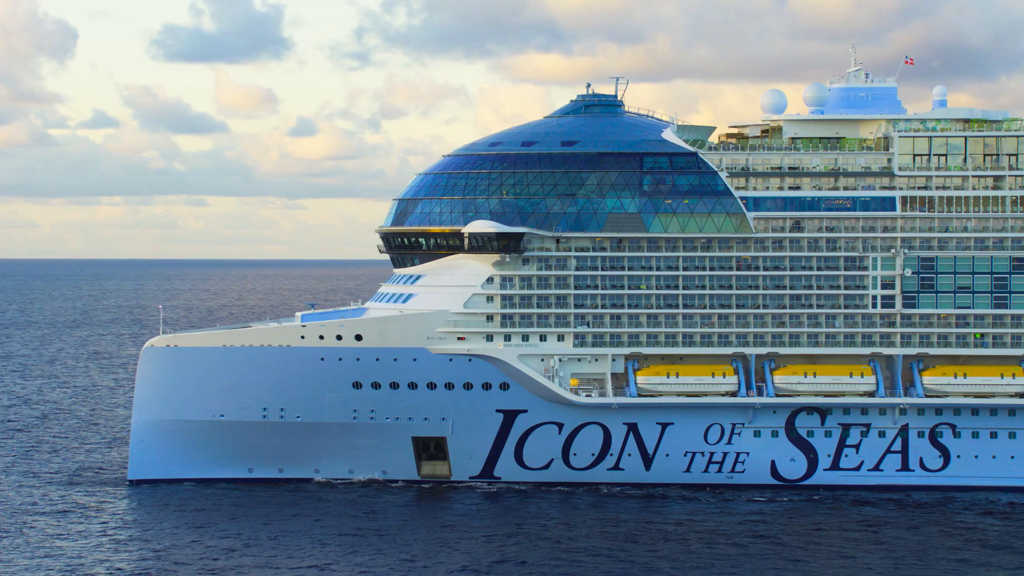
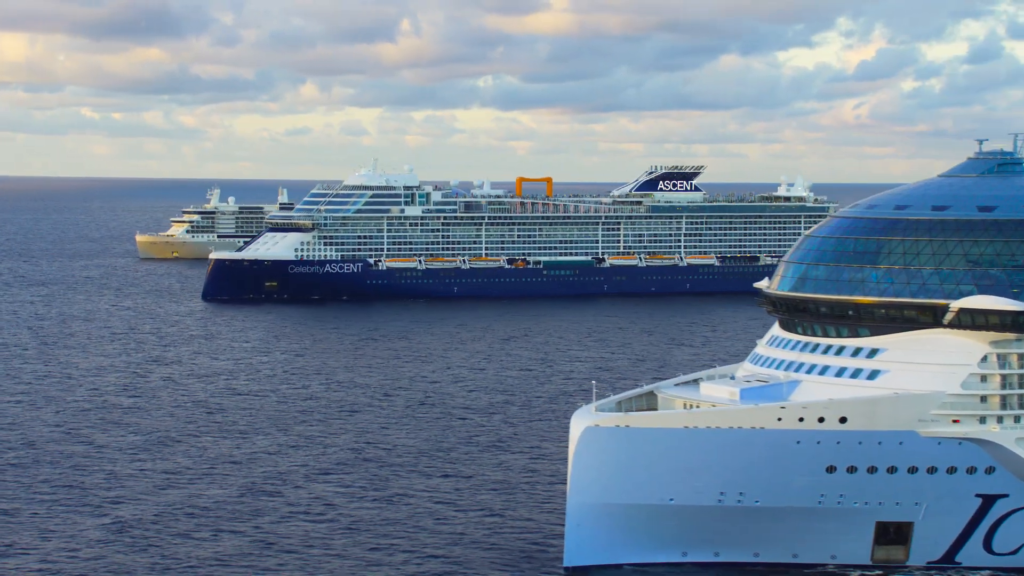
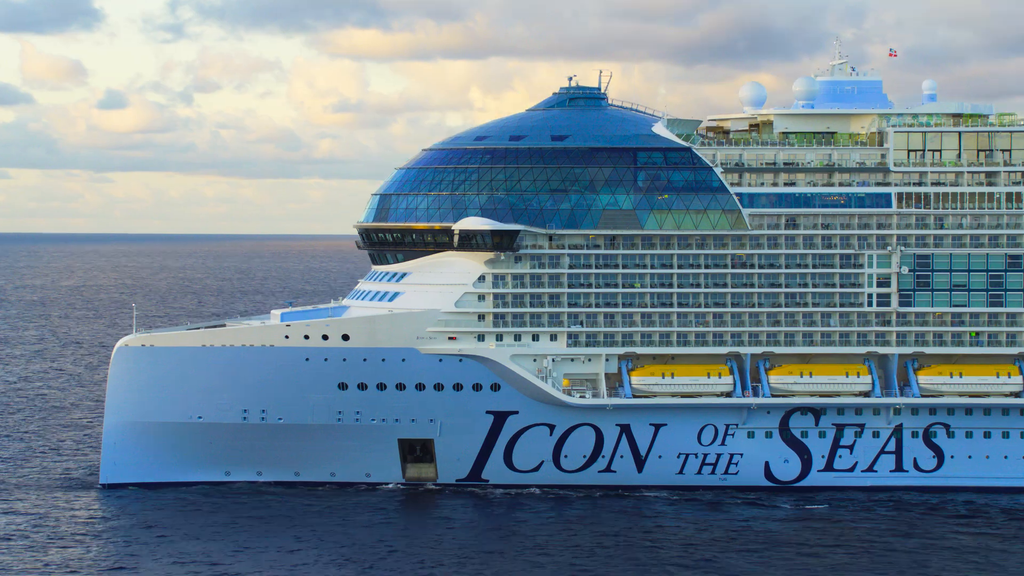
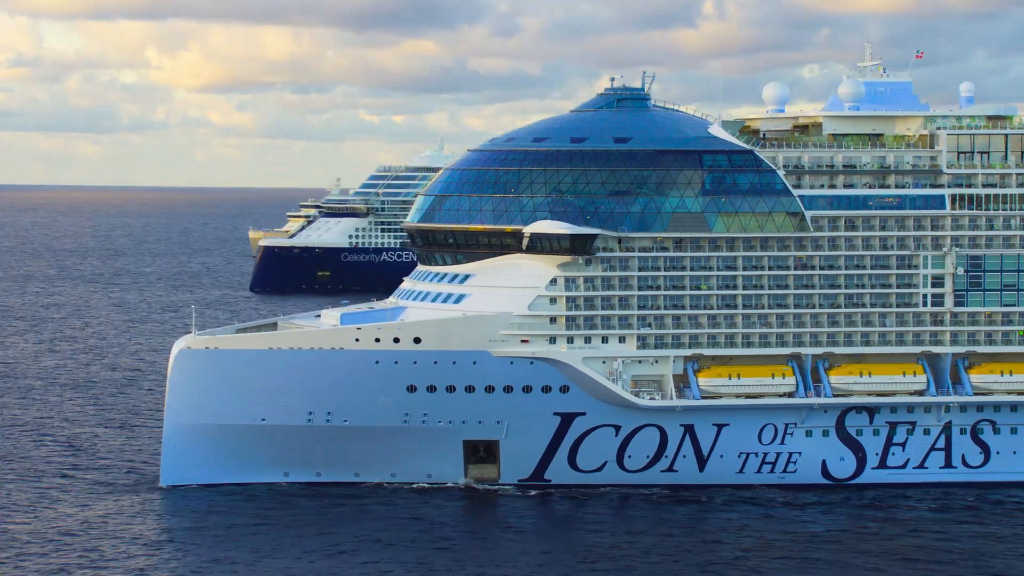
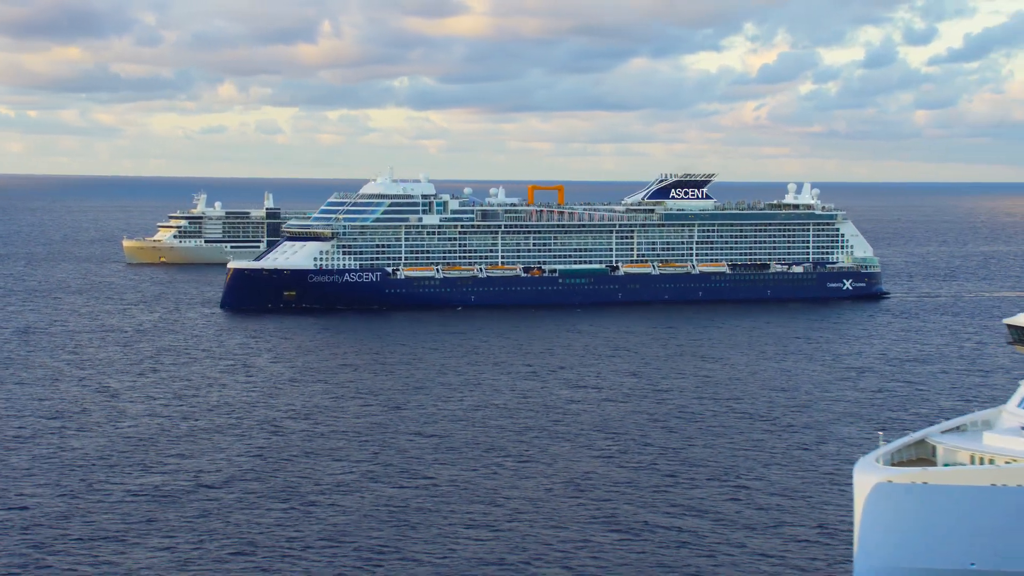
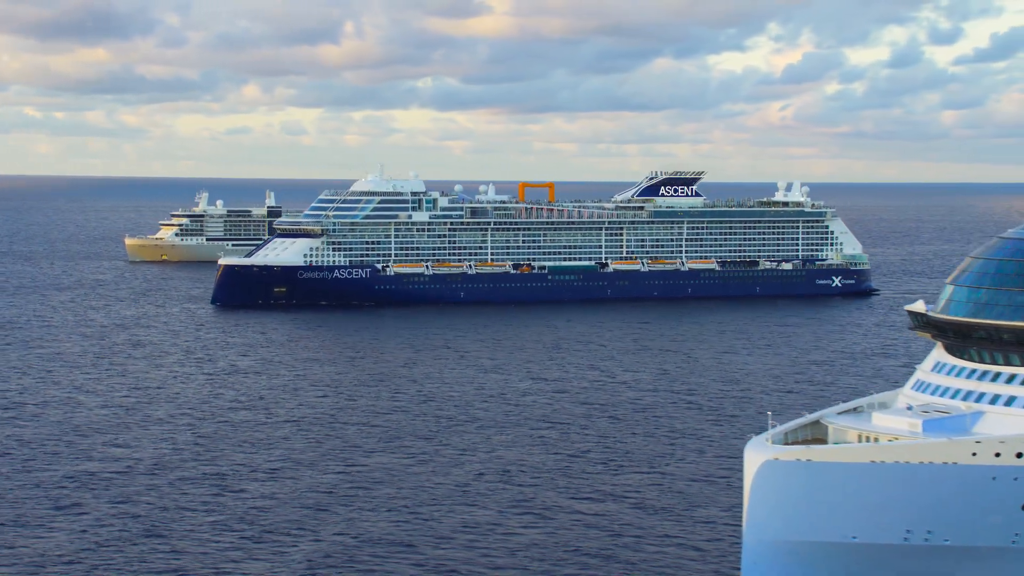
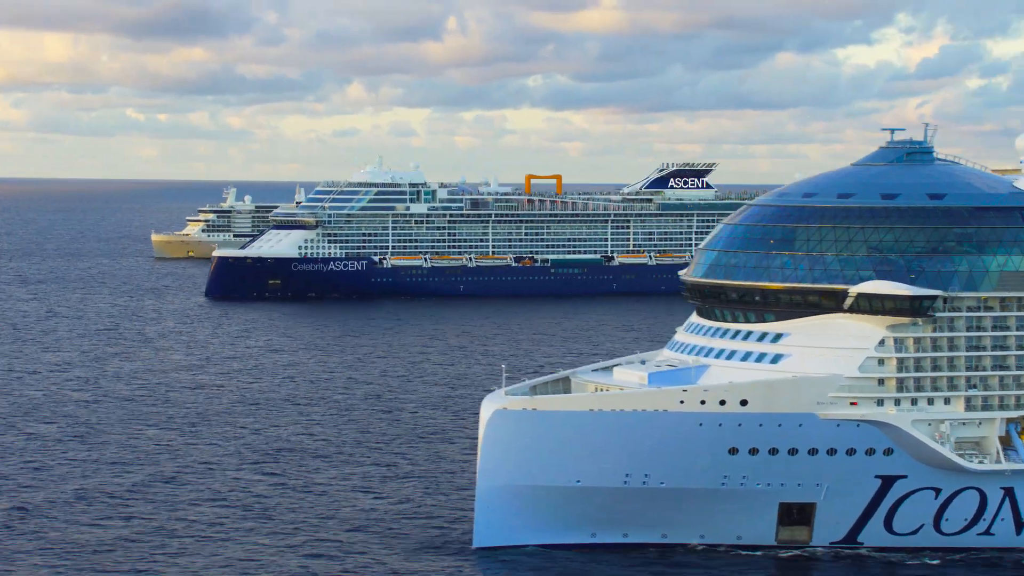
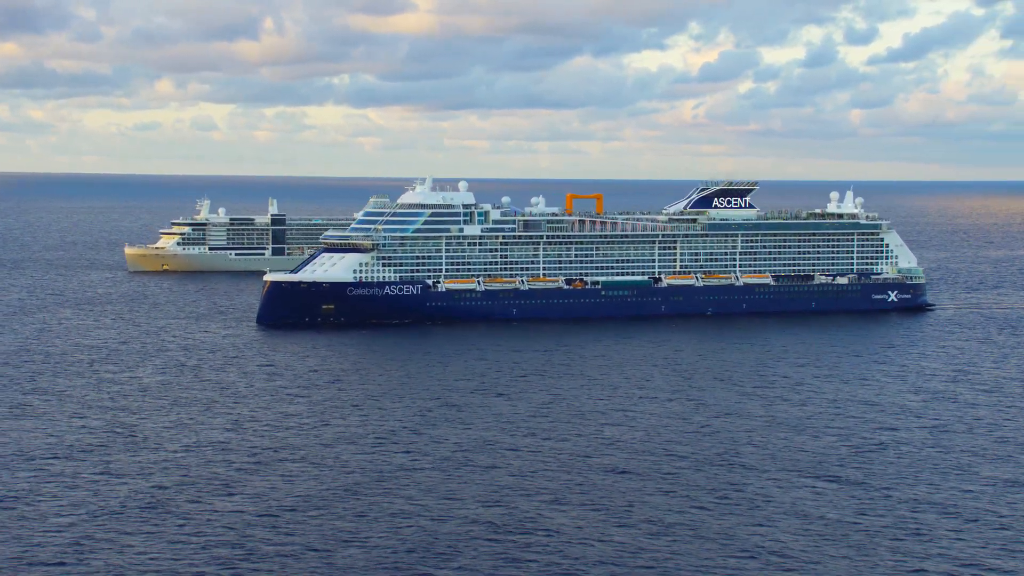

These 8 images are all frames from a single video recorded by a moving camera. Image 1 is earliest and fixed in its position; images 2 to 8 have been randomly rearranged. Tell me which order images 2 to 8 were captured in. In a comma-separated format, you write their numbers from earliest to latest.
3, 4, 7, 2, 6, 5, 8
